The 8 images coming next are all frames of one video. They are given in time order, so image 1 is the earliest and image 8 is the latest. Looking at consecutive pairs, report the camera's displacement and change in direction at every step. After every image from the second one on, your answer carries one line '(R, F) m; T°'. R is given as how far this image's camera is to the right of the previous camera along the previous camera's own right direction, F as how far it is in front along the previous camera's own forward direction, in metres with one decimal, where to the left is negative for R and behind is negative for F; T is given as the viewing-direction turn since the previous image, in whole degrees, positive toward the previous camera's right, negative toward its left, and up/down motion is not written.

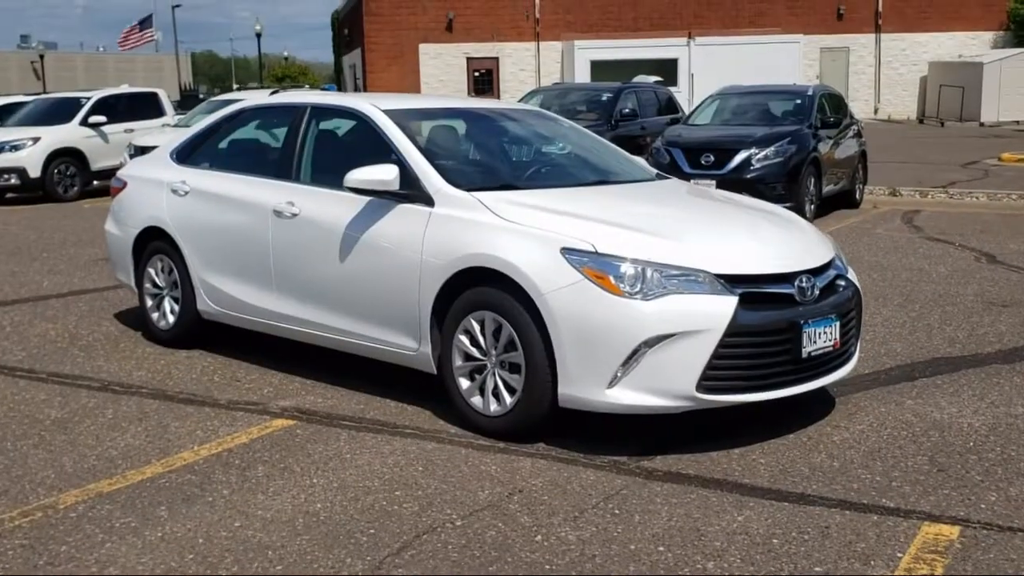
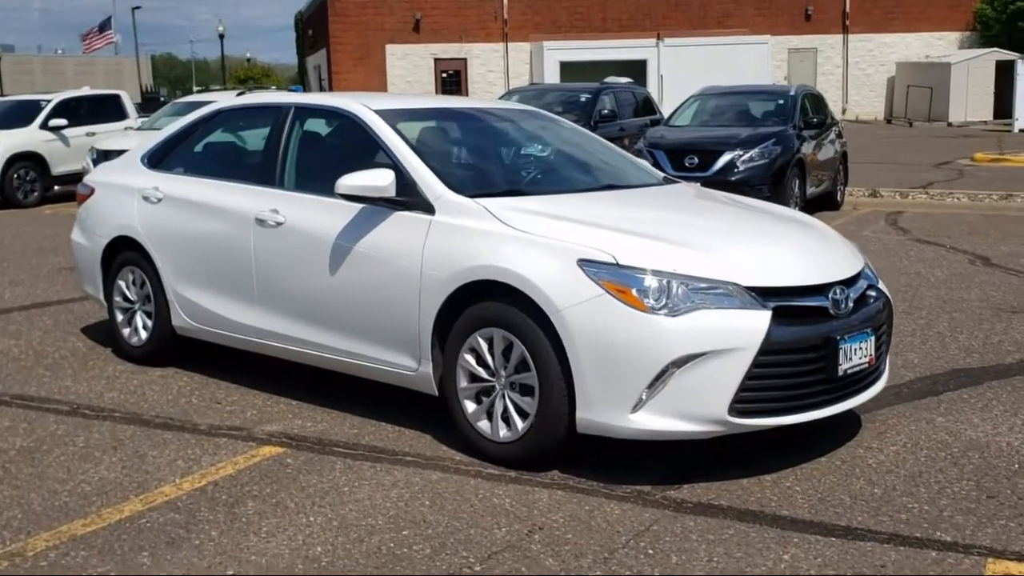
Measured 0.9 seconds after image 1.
(-0.2, +0.5) m; +2°
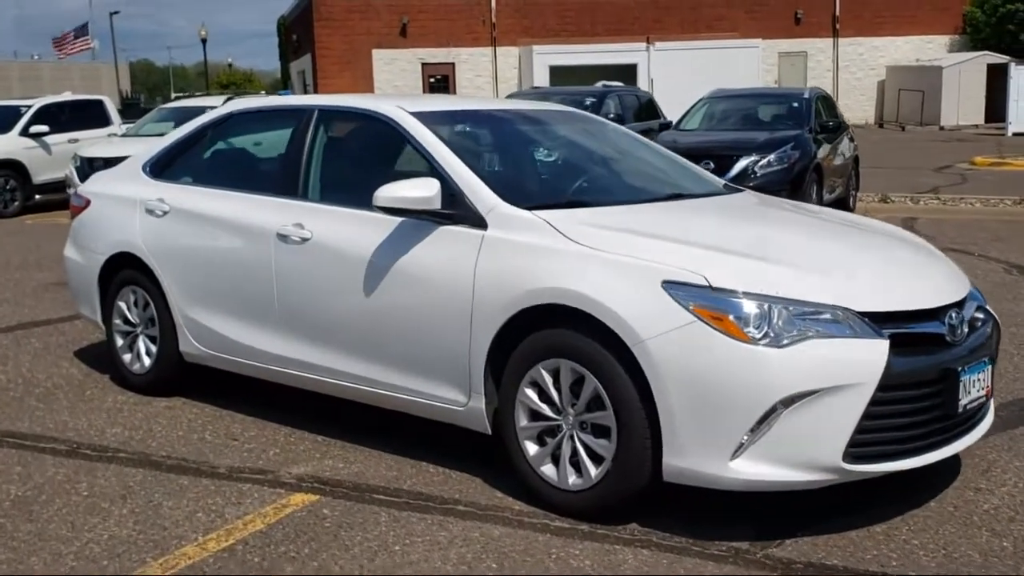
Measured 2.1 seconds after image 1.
(-0.4, +0.7) m; +1°
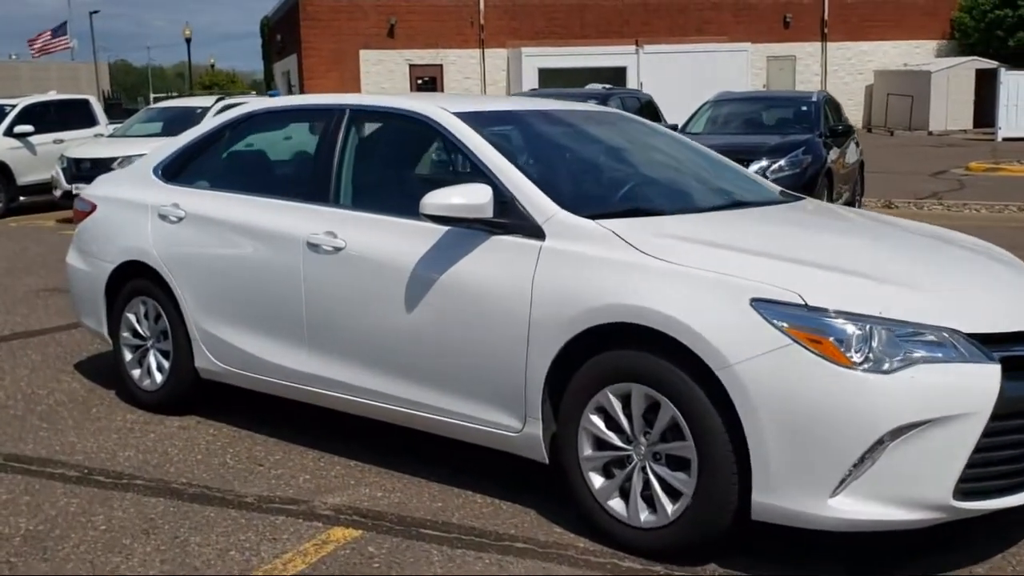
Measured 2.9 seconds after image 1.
(-0.3, +0.4) m; +1°
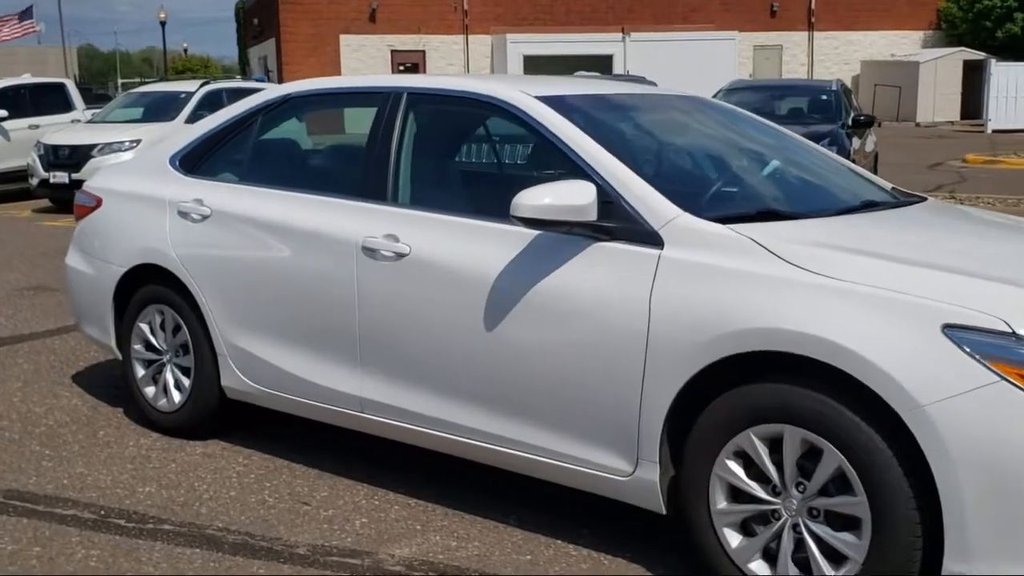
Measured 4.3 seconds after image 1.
(-0.5, +0.7) m; +1°
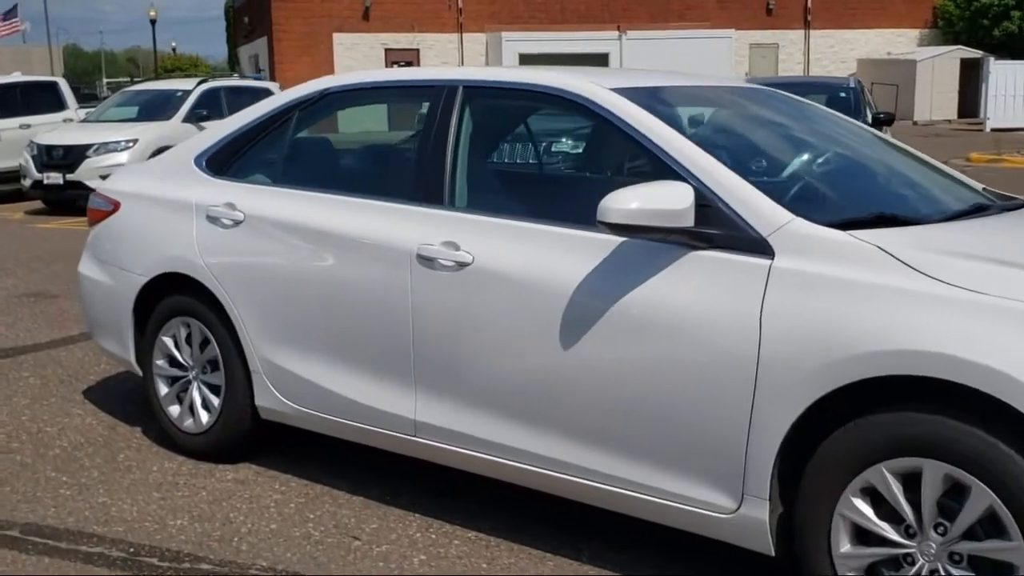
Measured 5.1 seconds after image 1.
(-0.3, +0.4) m; +1°
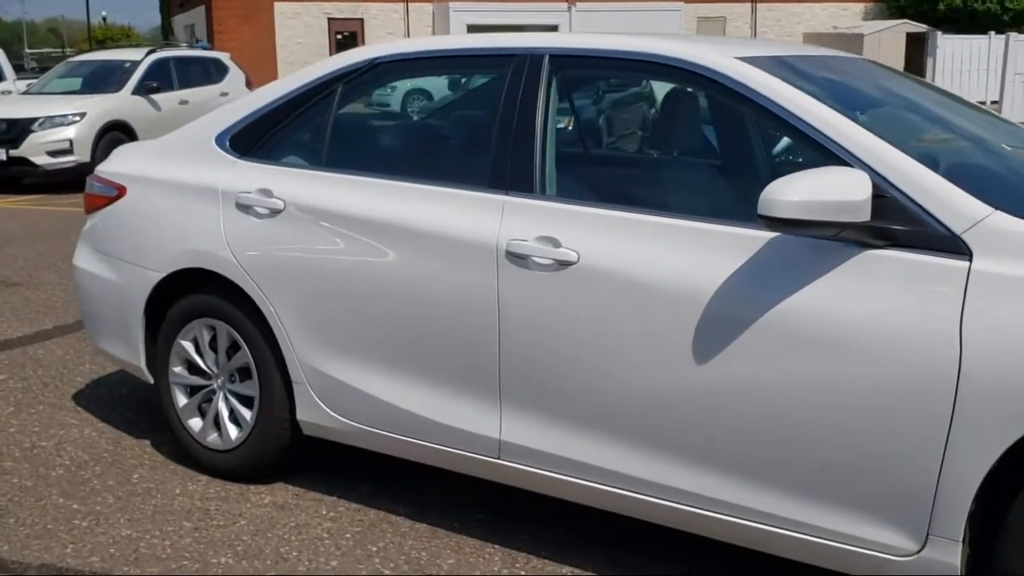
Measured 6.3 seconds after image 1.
(-0.5, +0.6) m; +3°
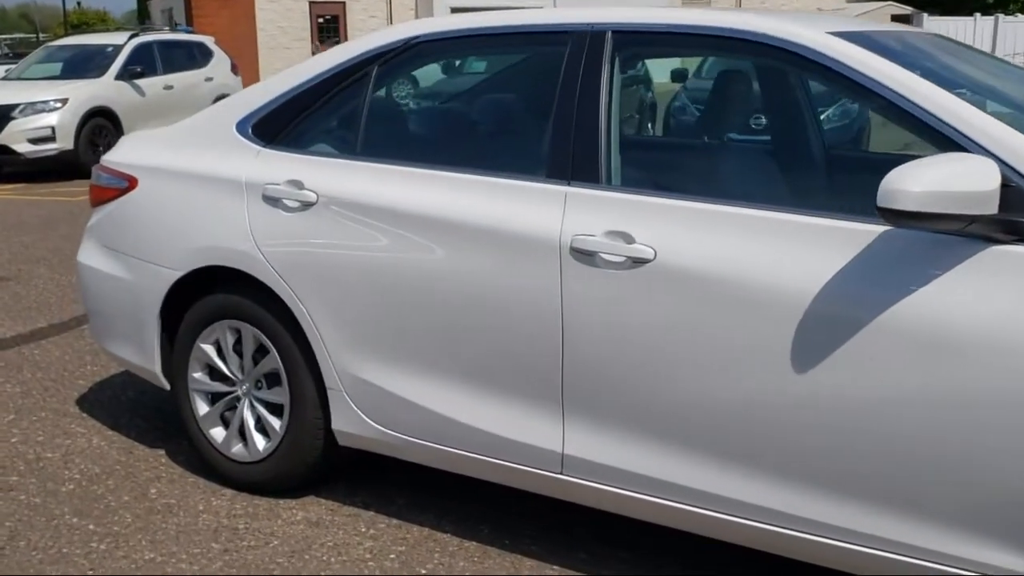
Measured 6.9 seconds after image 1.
(-0.3, +0.3) m; +1°
